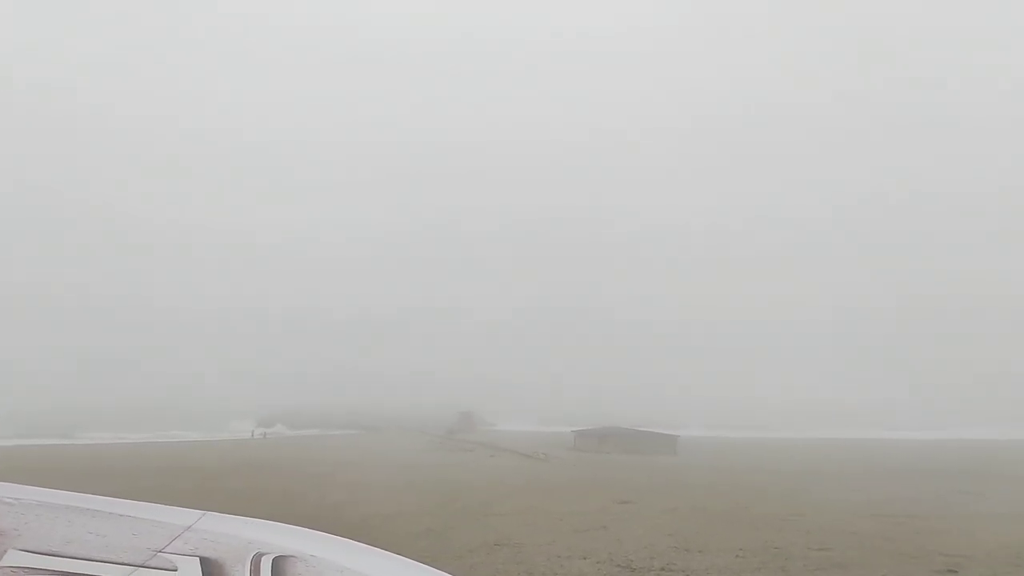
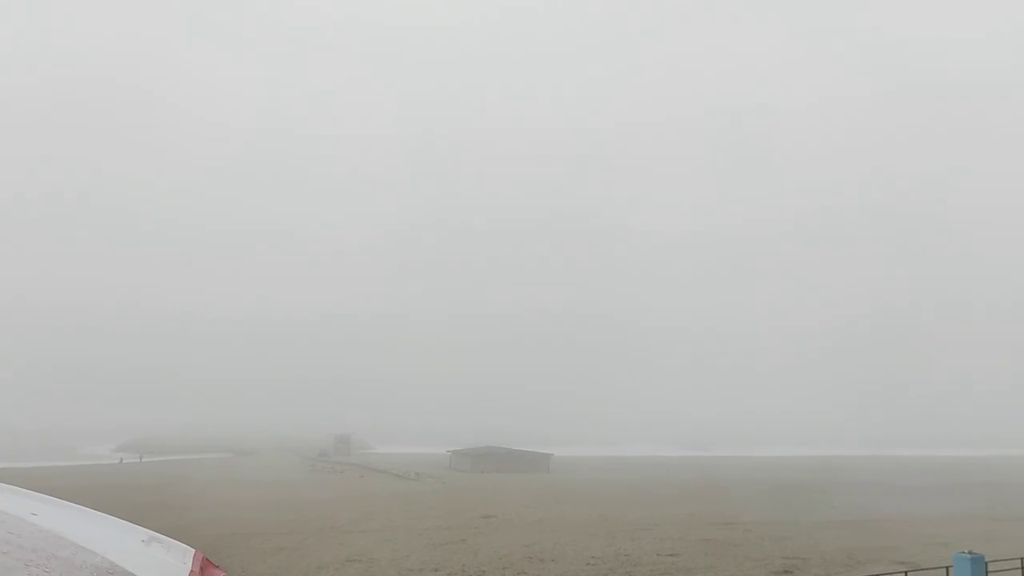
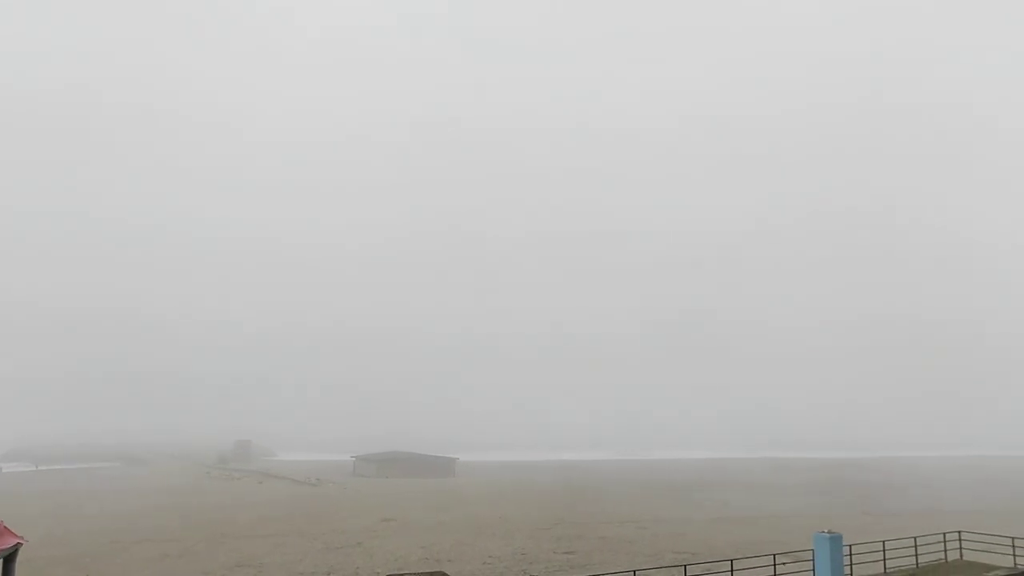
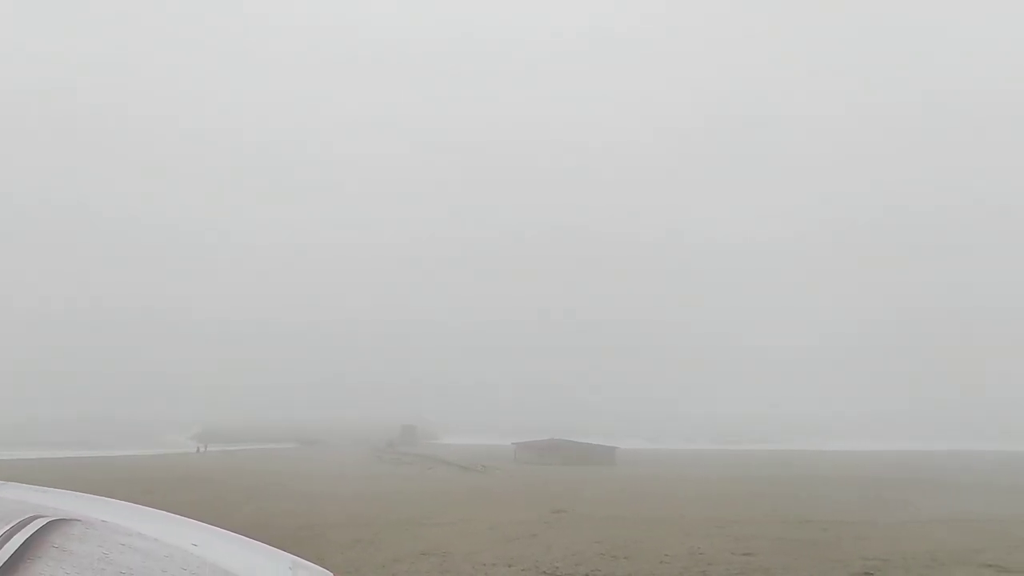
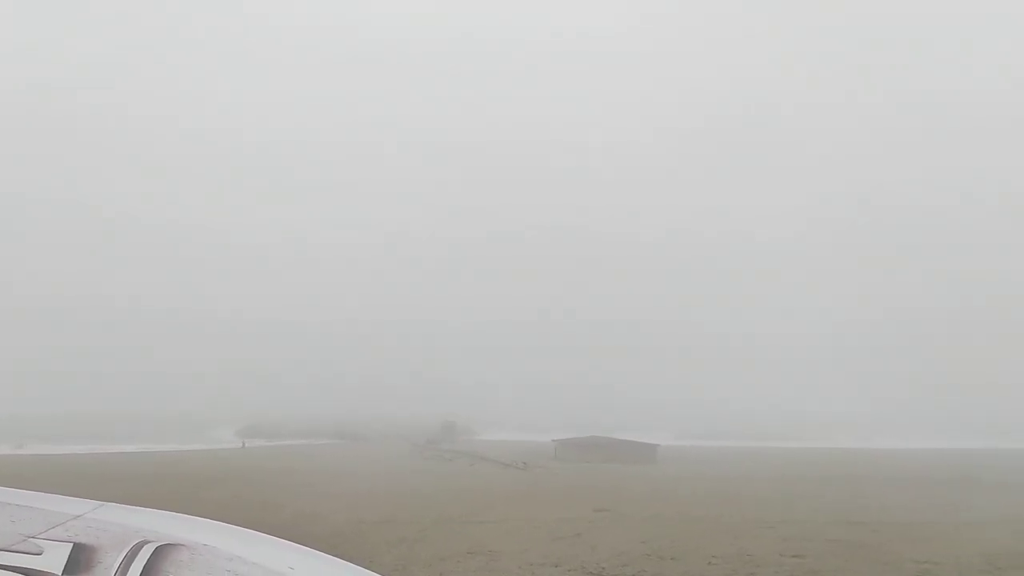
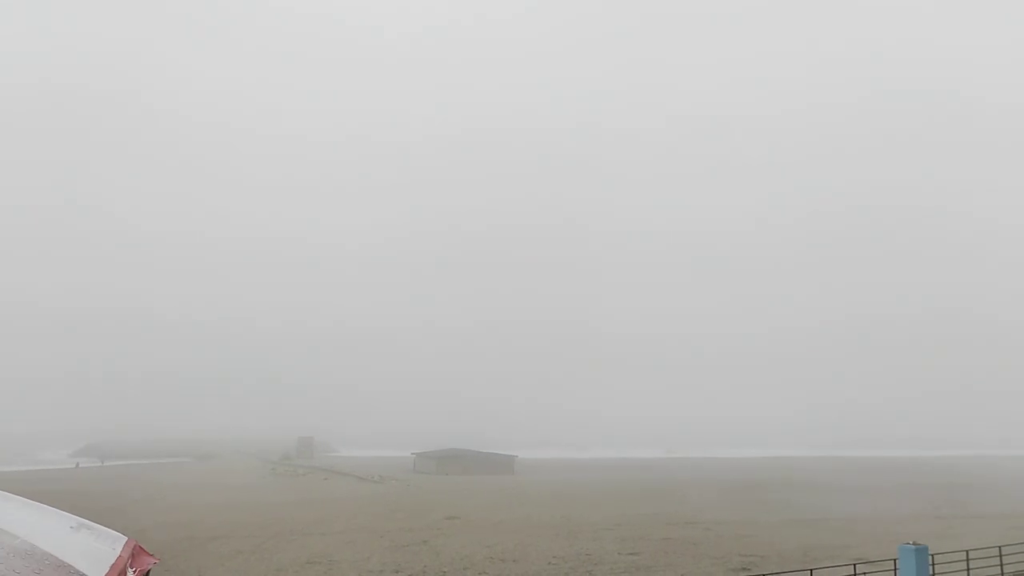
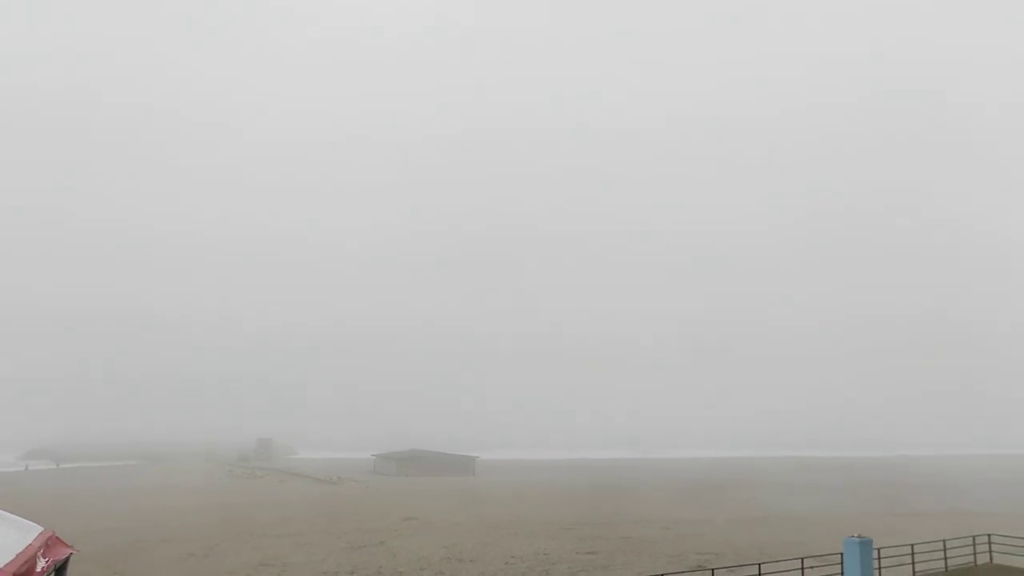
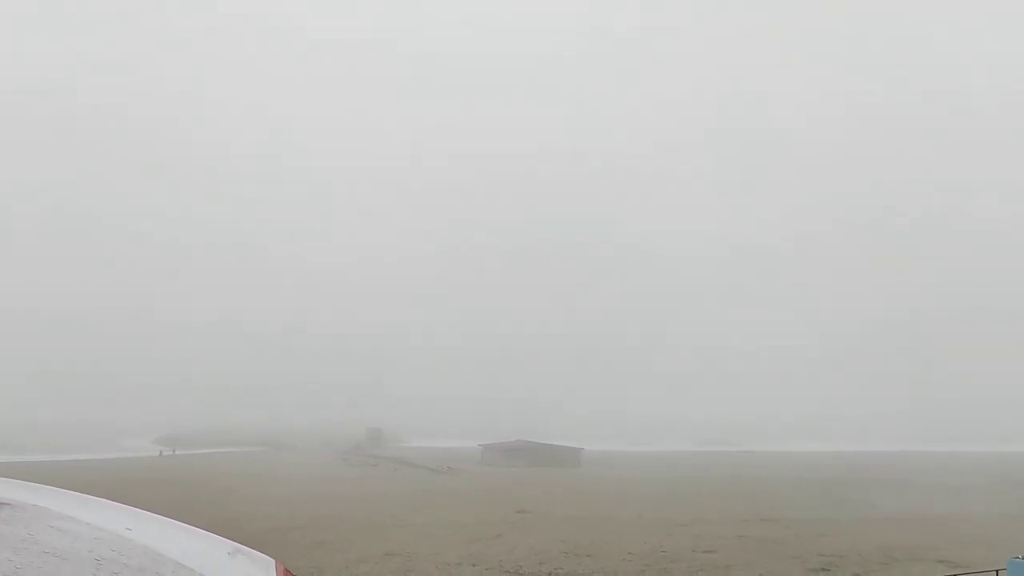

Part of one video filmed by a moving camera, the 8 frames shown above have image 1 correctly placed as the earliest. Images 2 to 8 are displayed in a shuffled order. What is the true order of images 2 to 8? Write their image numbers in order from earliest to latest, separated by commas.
5, 4, 8, 2, 6, 7, 3
